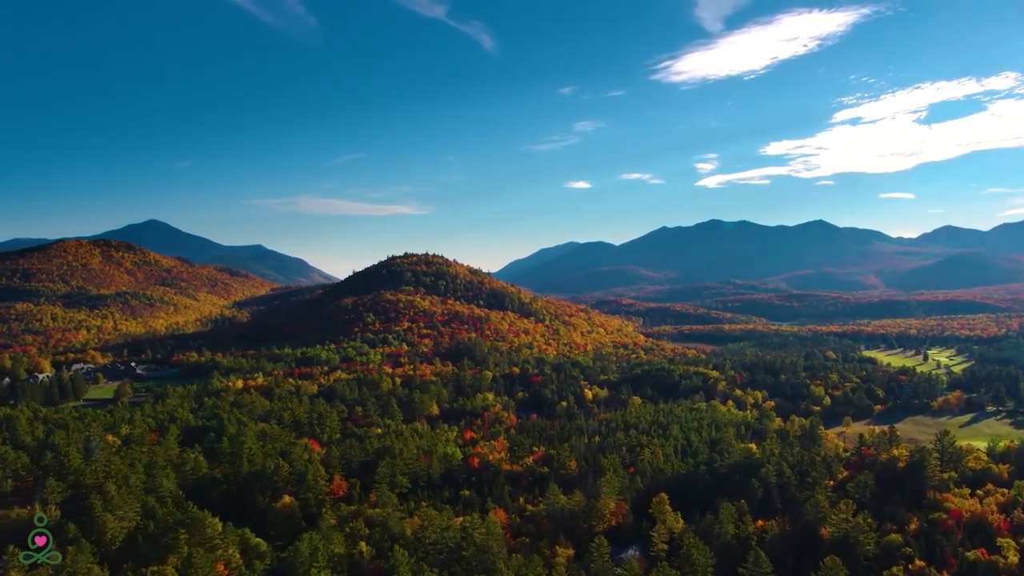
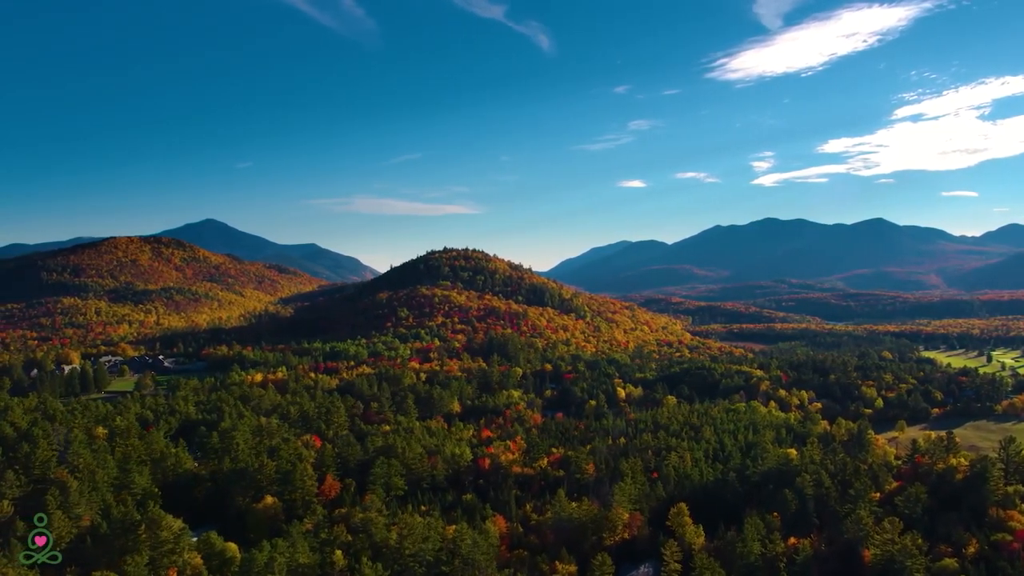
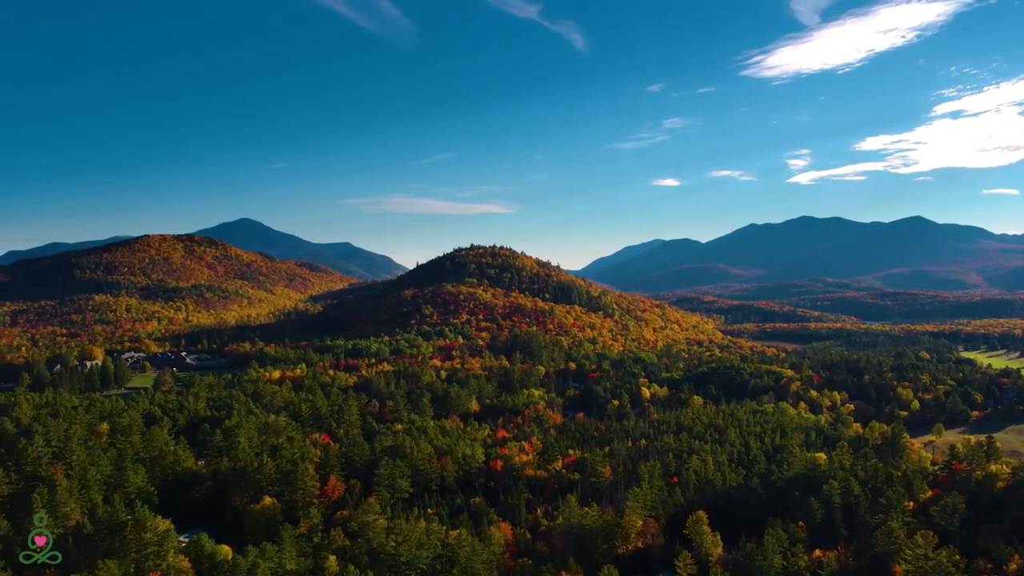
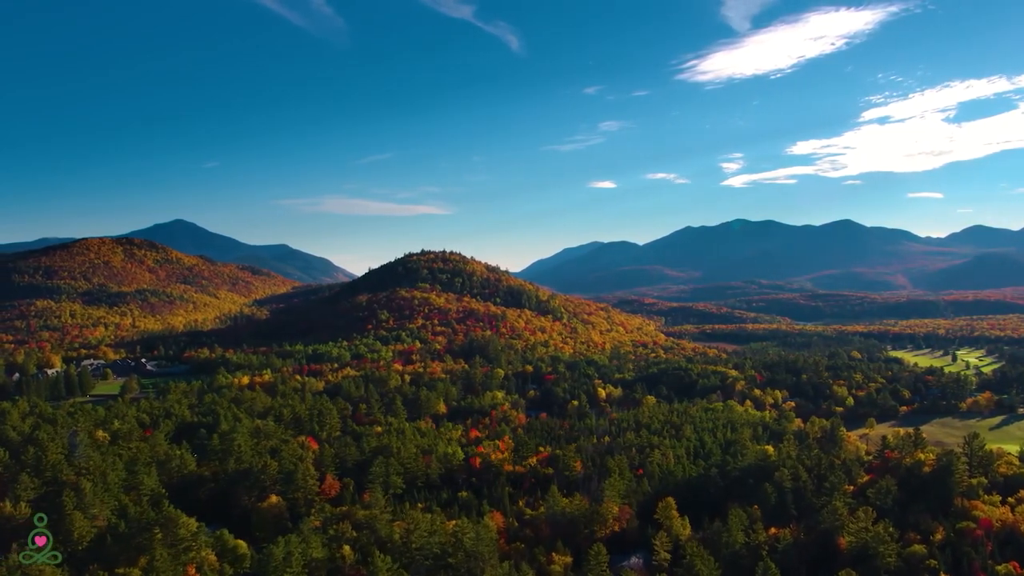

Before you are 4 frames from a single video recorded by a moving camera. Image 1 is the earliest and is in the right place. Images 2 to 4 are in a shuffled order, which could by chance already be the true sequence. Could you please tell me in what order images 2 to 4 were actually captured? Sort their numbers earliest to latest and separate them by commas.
4, 2, 3
